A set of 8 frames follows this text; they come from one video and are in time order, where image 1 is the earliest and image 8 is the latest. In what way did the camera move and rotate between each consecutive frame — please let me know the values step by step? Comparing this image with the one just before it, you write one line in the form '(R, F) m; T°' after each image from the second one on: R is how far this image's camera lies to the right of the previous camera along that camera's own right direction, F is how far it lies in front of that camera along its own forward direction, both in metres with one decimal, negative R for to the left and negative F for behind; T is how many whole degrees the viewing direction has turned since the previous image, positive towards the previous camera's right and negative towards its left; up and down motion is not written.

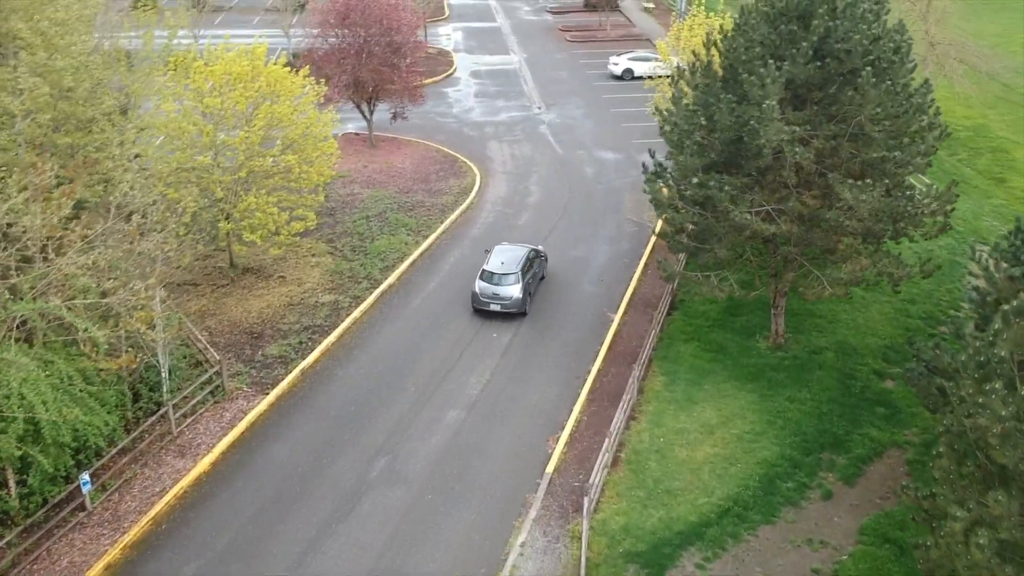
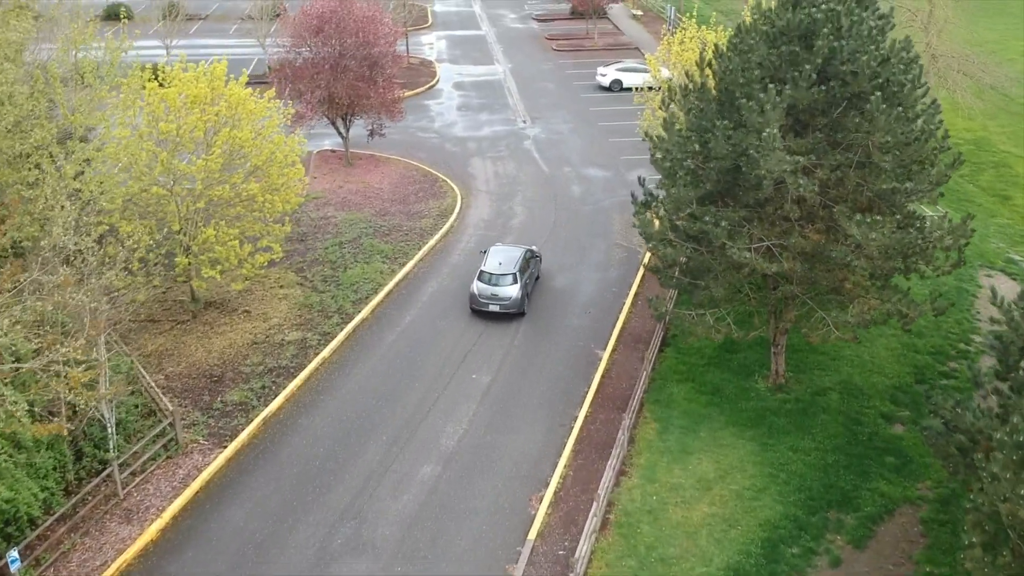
(+0.2, +1.2) m; +1°
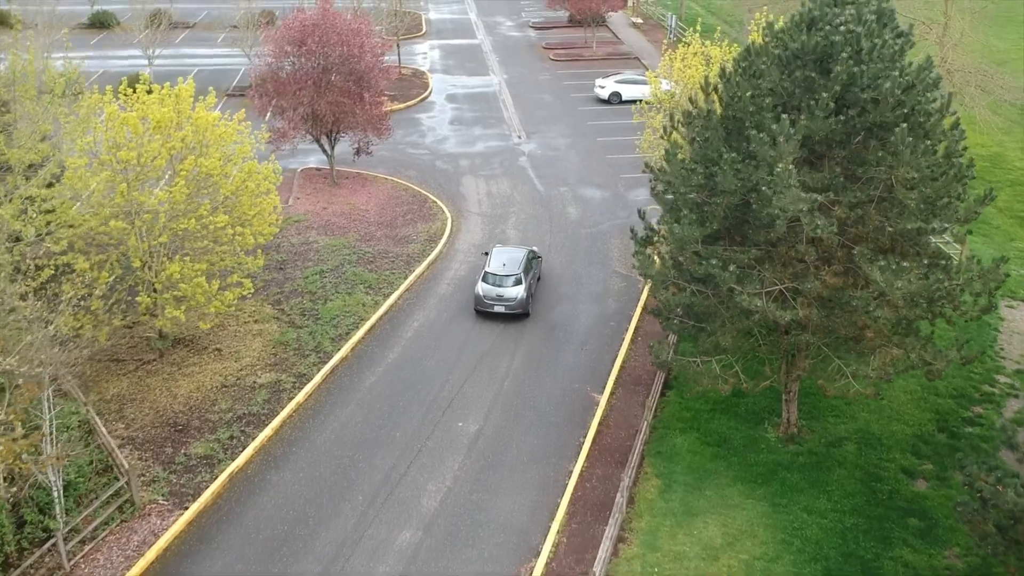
(+0.2, +1.2) m; 0°
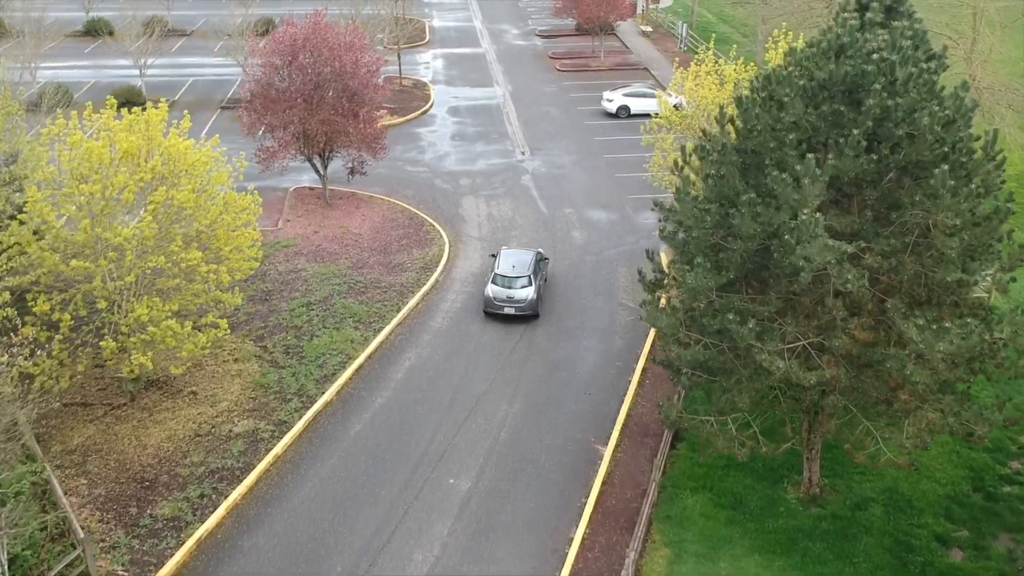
(+0.2, +1.2) m; -1°
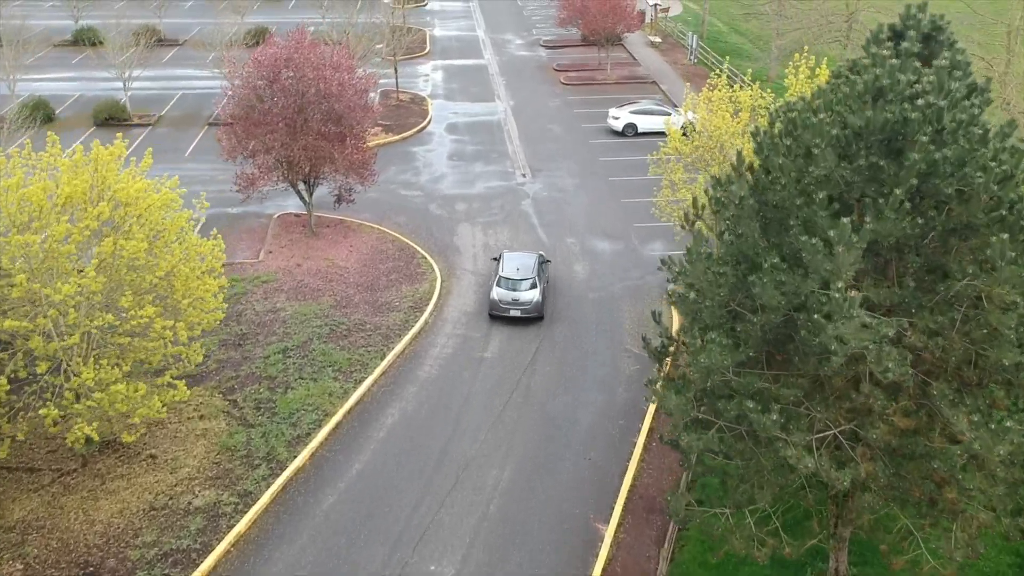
(+0.2, +1.5) m; 0°
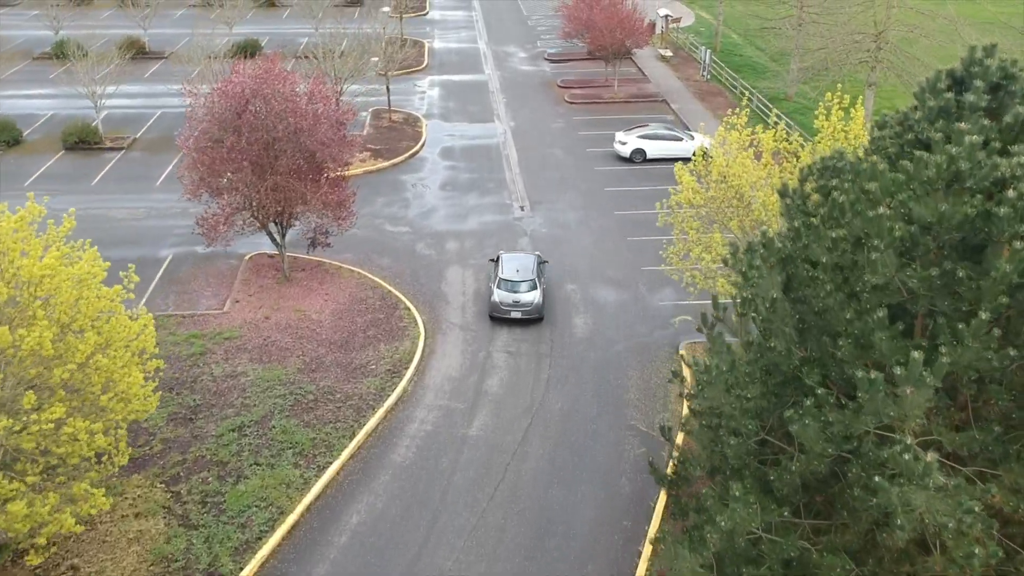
(+0.3, +2.1) m; -1°
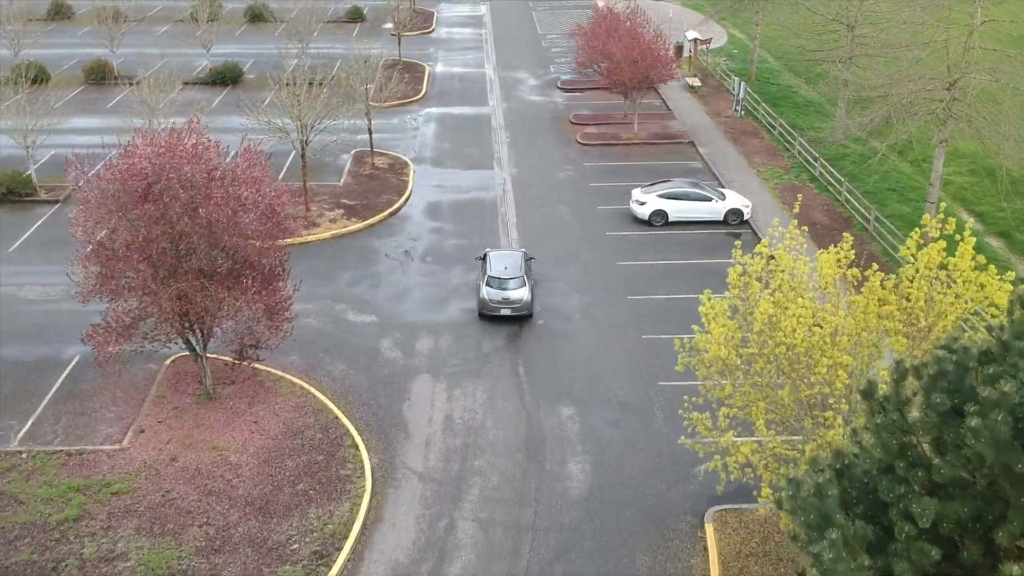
(+0.7, +4.1) m; -2°
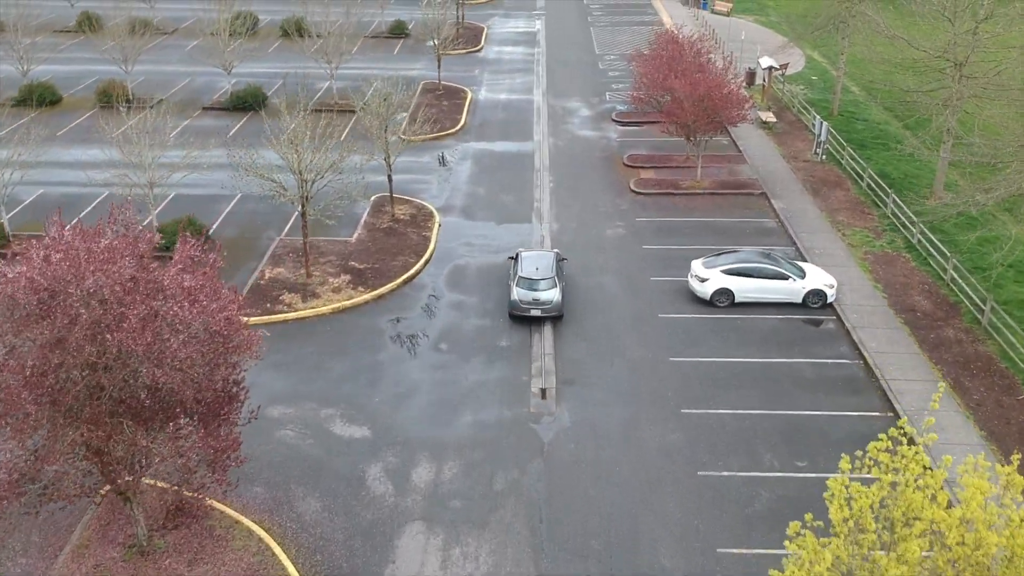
(+0.5, +3.6) m; -3°
